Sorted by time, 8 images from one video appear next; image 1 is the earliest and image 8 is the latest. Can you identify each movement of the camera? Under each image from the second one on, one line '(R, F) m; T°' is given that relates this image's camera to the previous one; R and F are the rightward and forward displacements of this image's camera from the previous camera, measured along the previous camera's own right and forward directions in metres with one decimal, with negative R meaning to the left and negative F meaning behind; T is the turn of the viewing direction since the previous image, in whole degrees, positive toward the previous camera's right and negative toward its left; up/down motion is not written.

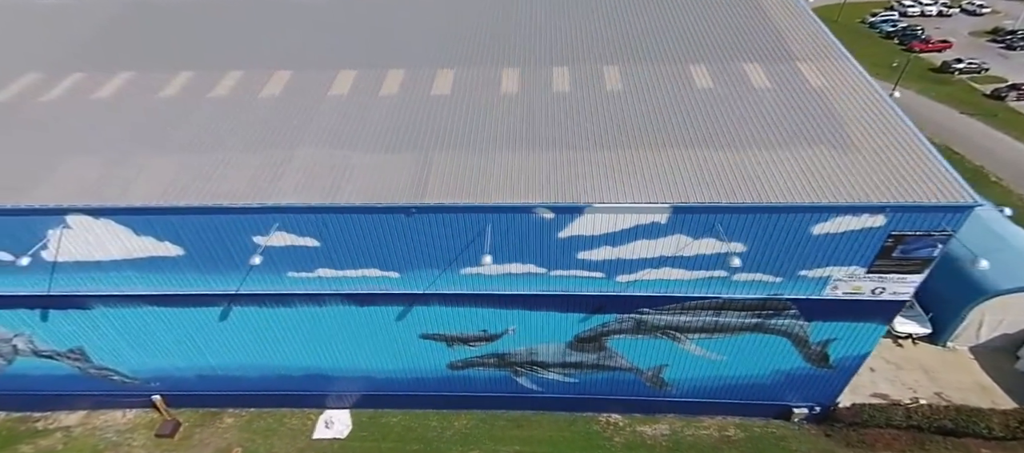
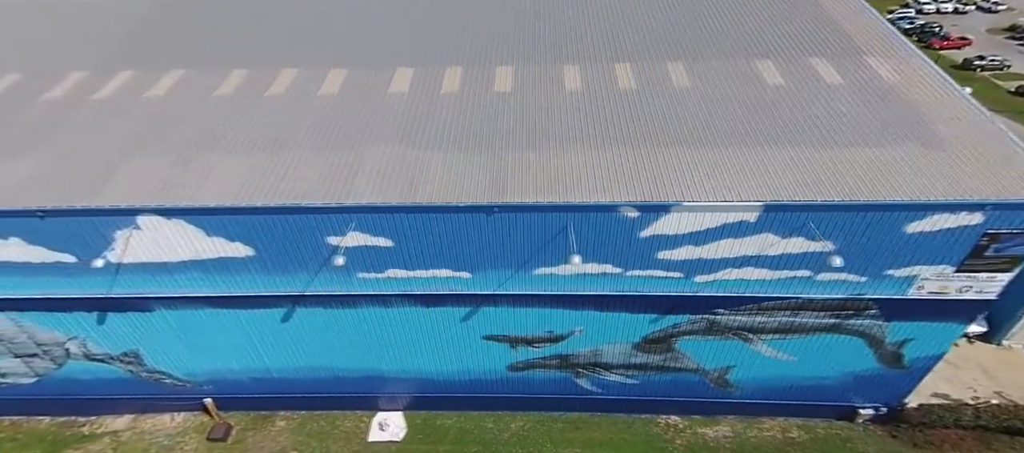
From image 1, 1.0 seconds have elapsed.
(-1.8, +0.3) m; 0°
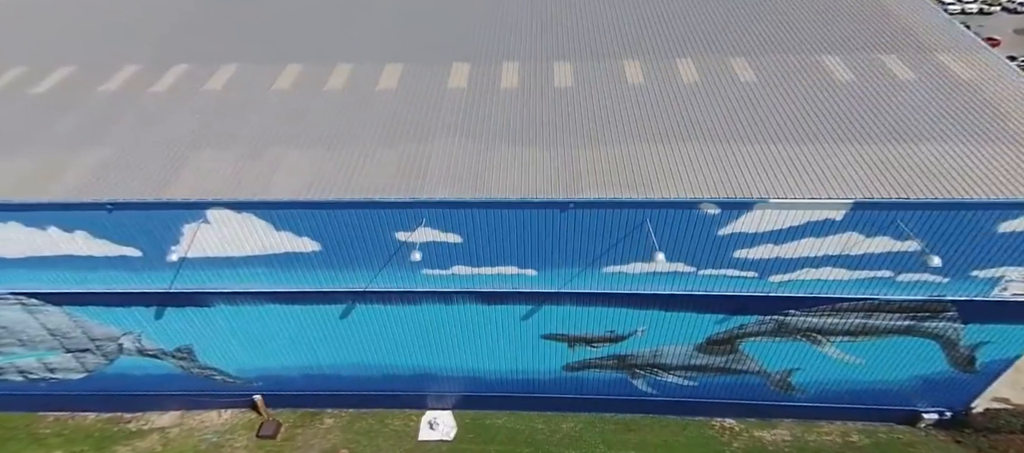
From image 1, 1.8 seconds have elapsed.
(-1.5, +0.2) m; -1°
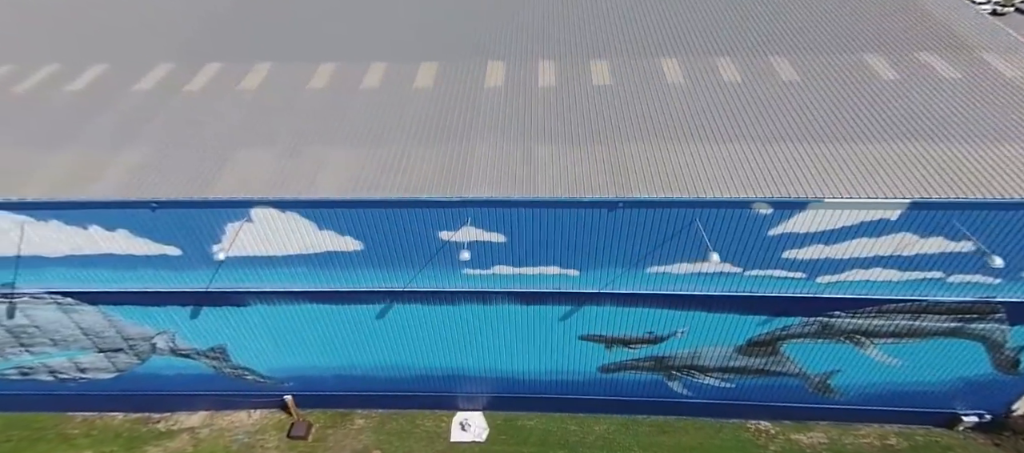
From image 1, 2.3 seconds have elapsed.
(-1.0, +0.1) m; 0°
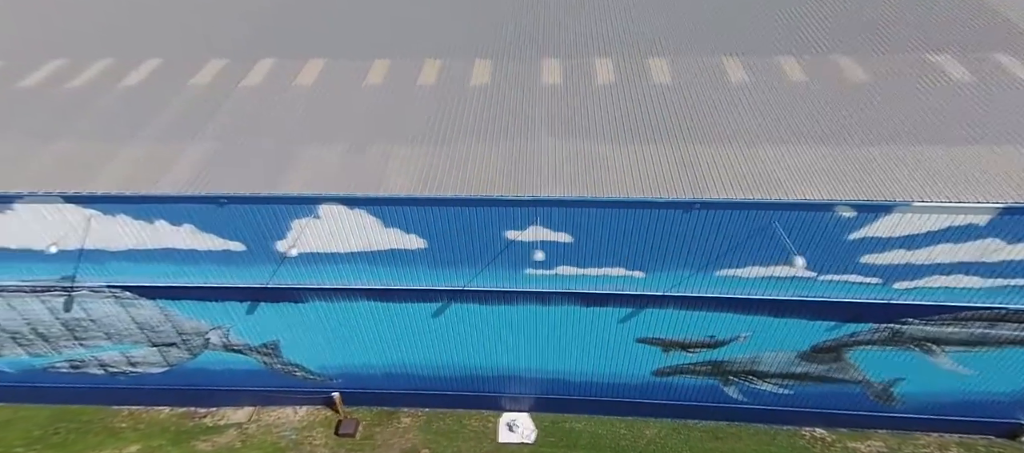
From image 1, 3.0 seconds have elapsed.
(-1.3, +0.2) m; -1°
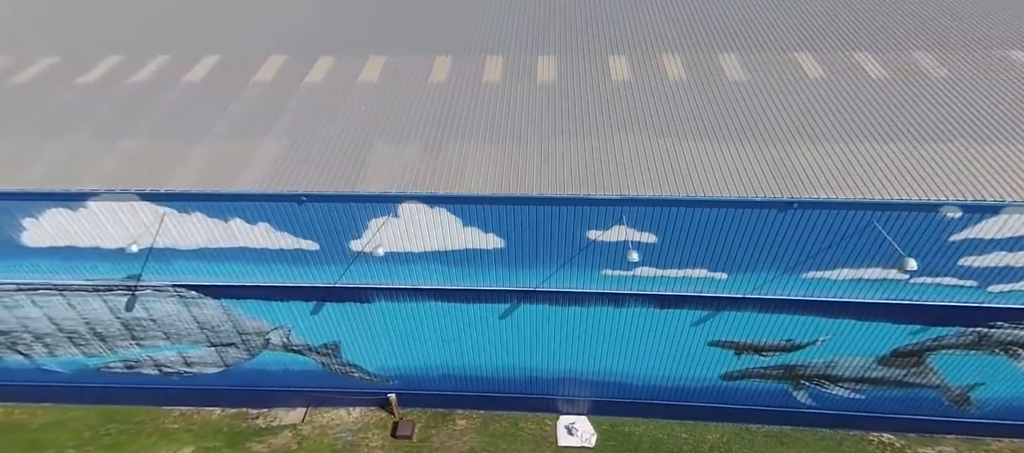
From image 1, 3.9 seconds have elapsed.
(-1.7, +0.3) m; 0°
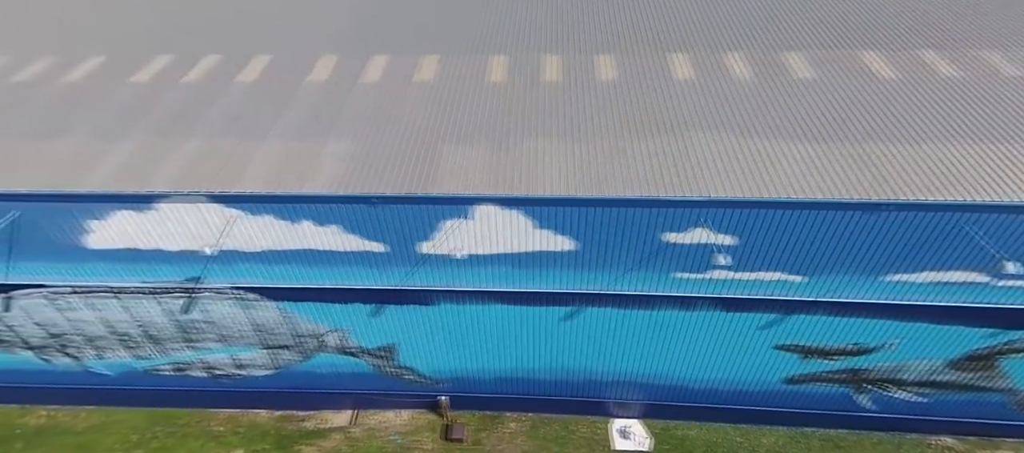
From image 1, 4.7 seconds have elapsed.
(-1.5, +0.2) m; 0°
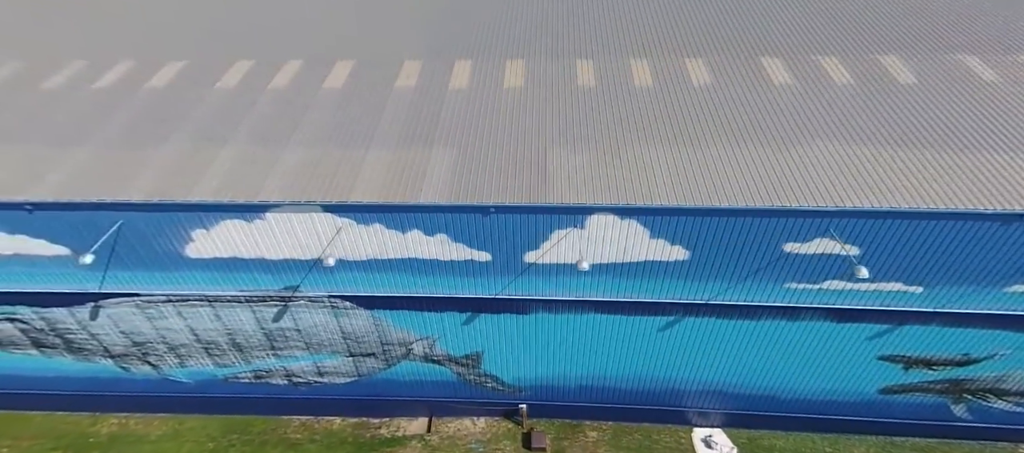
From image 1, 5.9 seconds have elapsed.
(-2.3, +0.2) m; 0°
